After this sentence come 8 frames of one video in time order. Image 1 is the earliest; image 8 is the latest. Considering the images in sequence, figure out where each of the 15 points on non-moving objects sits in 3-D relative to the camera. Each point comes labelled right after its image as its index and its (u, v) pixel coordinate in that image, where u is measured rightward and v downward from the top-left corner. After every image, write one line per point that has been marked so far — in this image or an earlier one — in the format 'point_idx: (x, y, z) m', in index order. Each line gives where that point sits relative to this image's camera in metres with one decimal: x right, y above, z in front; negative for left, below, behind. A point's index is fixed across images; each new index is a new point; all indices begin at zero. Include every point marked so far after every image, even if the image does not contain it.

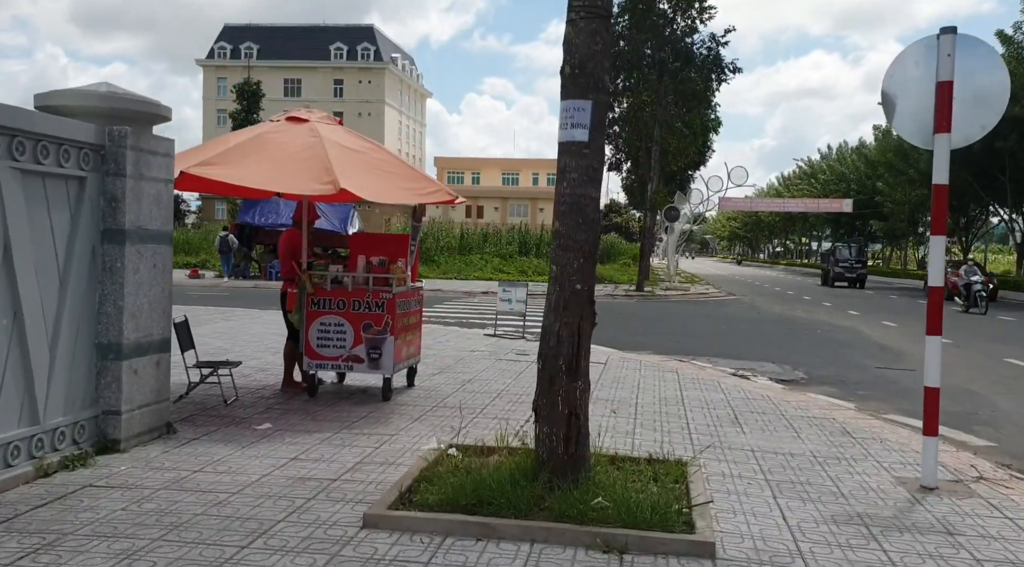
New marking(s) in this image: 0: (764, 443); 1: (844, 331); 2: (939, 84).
0: (+2.0, -1.3, +6.6) m
1: (+7.7, -1.1, +18.8) m
2: (+2.8, +1.3, +5.4) m
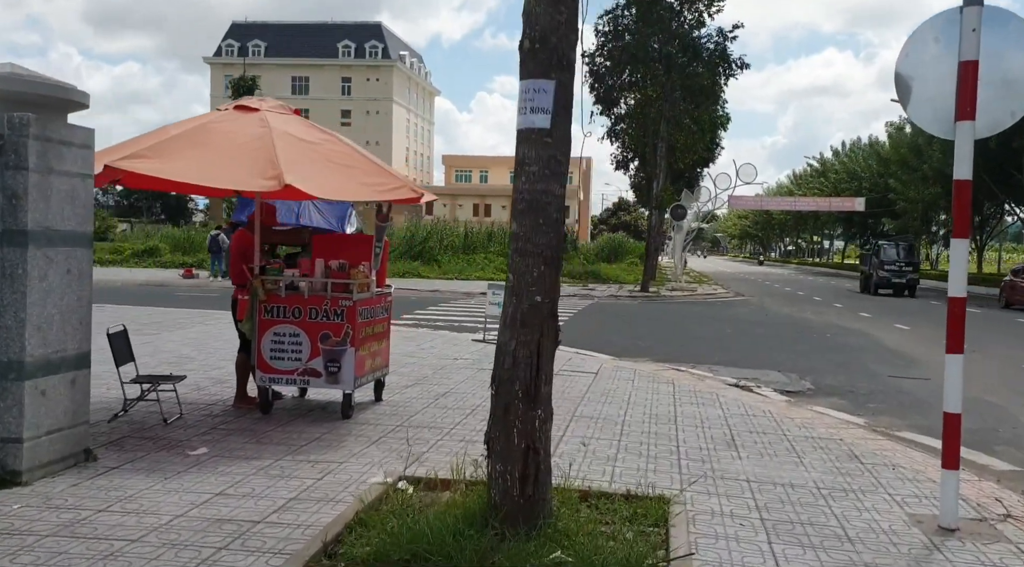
0: (+1.8, -1.4, +5.9) m
1: (+7.6, -1.1, +18.0) m
2: (+2.6, +1.3, +4.7) m
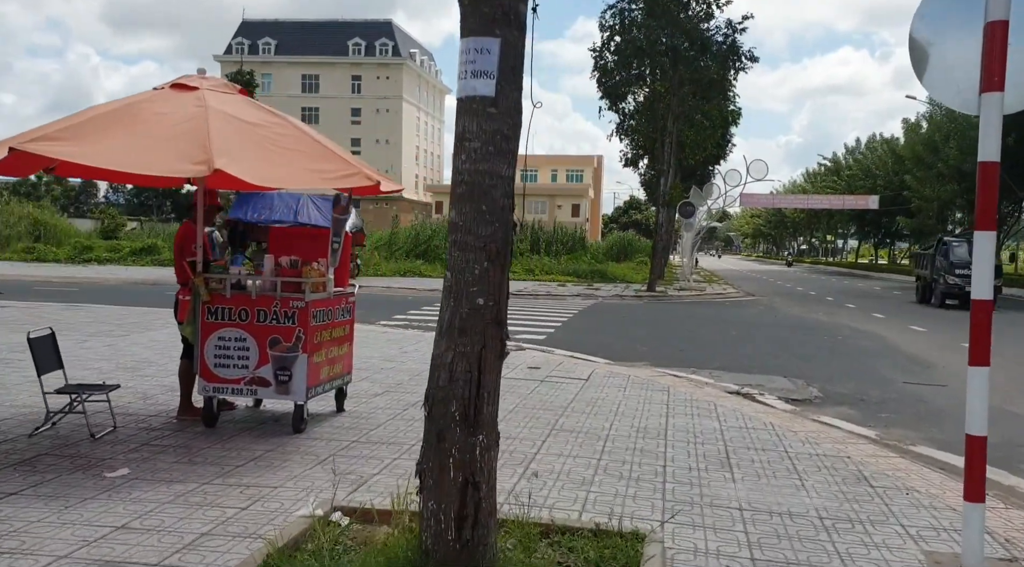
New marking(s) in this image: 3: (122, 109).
0: (+1.6, -1.4, +5.2) m
1: (+7.5, -1.1, +17.2) m
2: (+2.3, +1.3, +4.0) m
3: (-2.6, +1.2, +5.5) m
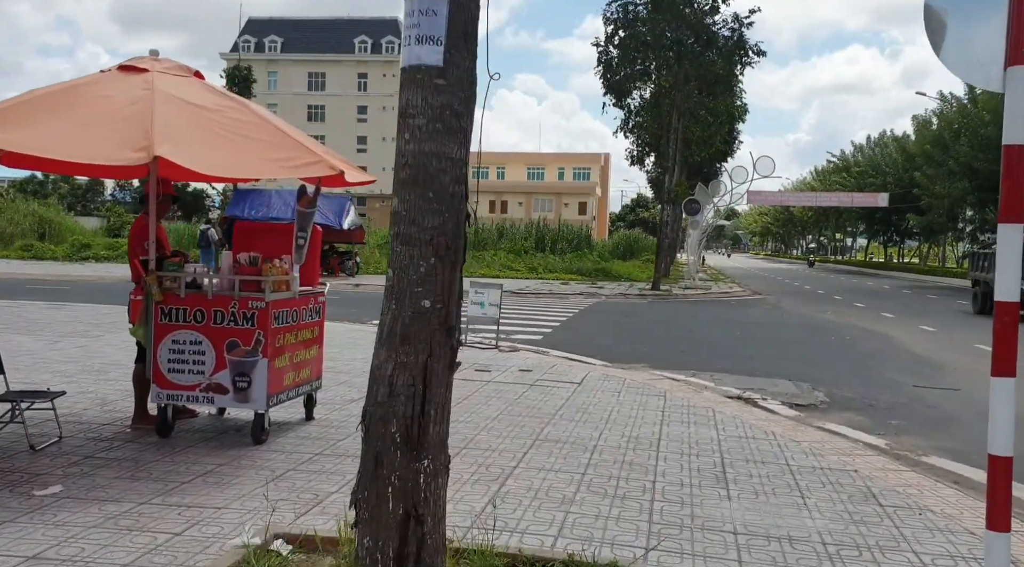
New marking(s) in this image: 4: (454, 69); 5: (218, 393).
0: (+1.4, -1.4, +4.7) m
1: (+7.5, -1.1, +16.7) m
2: (+2.2, +1.3, +3.5) m
3: (-2.8, +1.2, +5.1) m
4: (-0.2, +0.8, +3.0) m
5: (-2.0, -0.8, +5.7) m
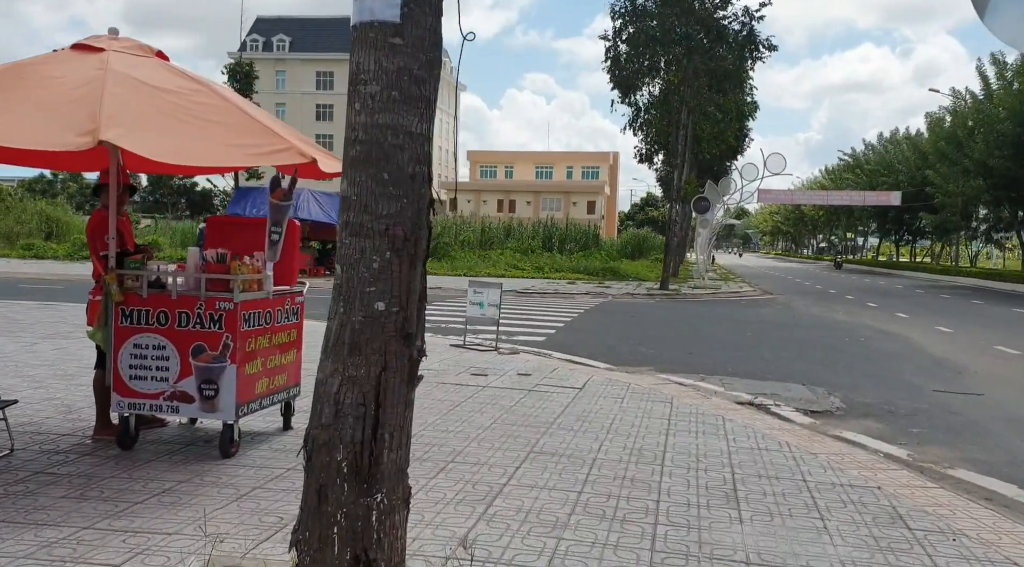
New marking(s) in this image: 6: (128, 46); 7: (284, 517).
0: (+1.3, -1.4, +4.2) m
1: (+7.5, -1.1, +16.1) m
2: (+2.1, +1.3, +3.0) m
3: (-2.9, +1.2, +4.6) m
4: (-0.3, +0.8, +2.5) m
5: (-2.1, -0.8, +5.2) m
6: (-2.4, +1.5, +5.1) m
7: (-1.2, -1.2, +4.2) m
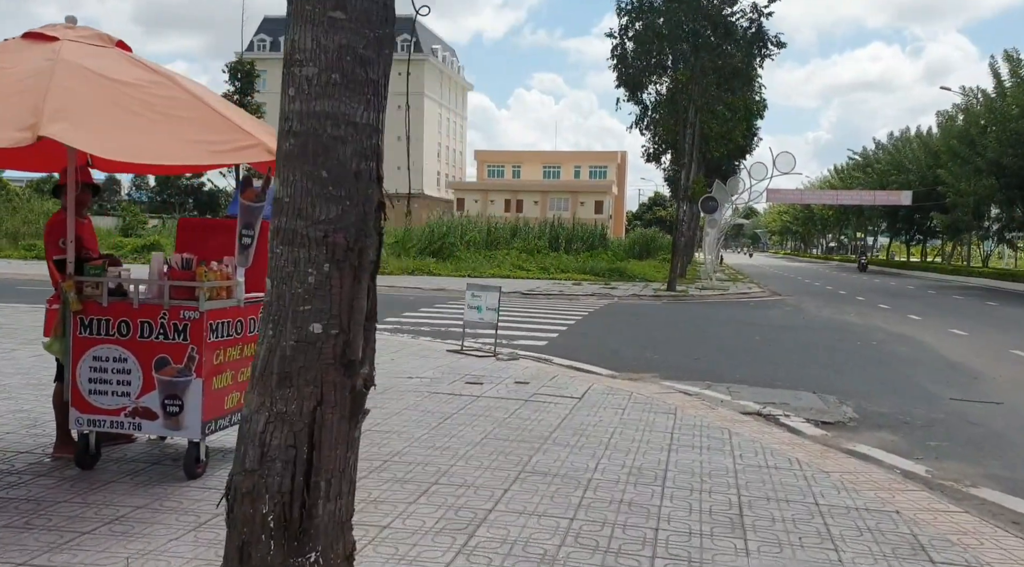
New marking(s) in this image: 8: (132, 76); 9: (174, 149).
0: (+1.2, -1.4, +3.8) m
1: (+7.6, -1.1, +15.7) m
2: (+2.0, +1.2, +2.6) m
3: (-2.9, +1.2, +4.3) m
4: (-0.4, +0.7, +2.1) m
5: (-2.2, -0.8, +4.9) m
6: (-2.5, +1.4, +4.7) m
7: (-1.2, -1.2, +3.8) m
8: (-2.1, +1.1, +4.6) m
9: (-1.8, +0.7, +4.3) m
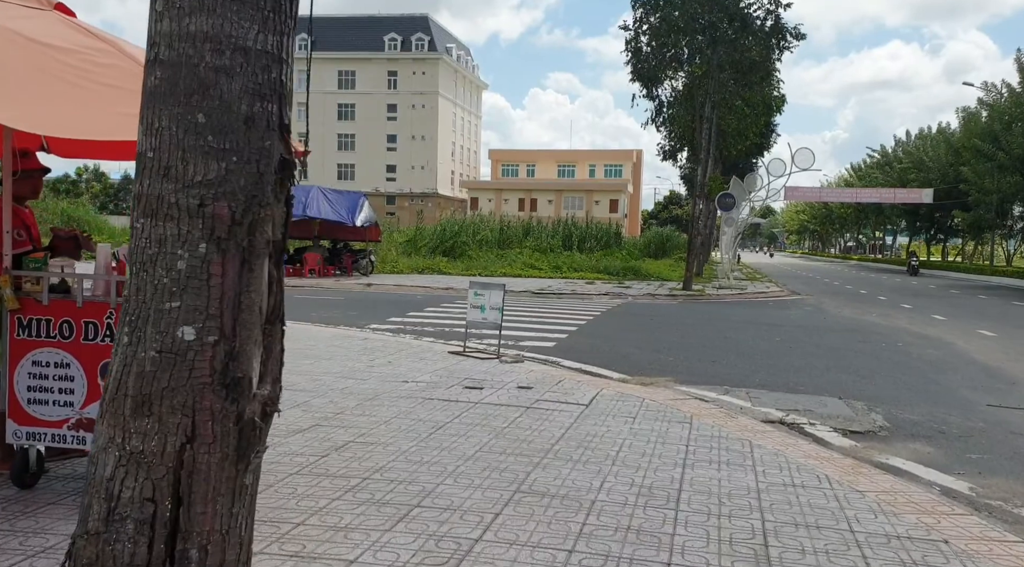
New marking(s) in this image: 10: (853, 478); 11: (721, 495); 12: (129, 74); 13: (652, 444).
0: (+1.2, -1.4, +3.2) m
1: (+7.7, -1.1, +14.9) m
2: (+1.9, +1.2, +1.9) m
3: (-3.0, +1.2, +3.7) m
4: (-0.5, +0.8, +1.5) m
5: (-2.2, -0.8, +4.3) m
6: (-2.5, +1.5, +4.2) m
7: (-1.3, -1.2, +3.2) m
8: (-2.2, +1.2, +4.0) m
9: (-1.8, +0.7, +3.7) m
10: (+2.3, -1.3, +5.6) m
11: (+1.3, -1.3, +4.9) m
12: (-1.9, +1.0, +4.0) m
13: (+1.0, -1.2, +6.1) m
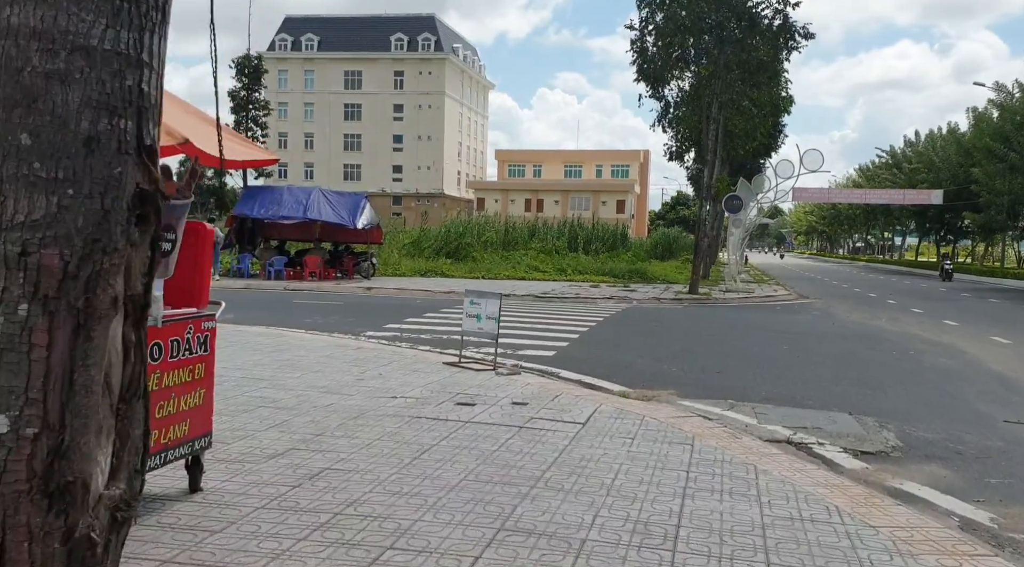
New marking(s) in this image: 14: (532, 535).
0: (+1.1, -1.5, +2.8) m
1: (+7.7, -1.2, +14.5) m
2: (+1.8, +1.1, +1.5) m
3: (-3.1, +1.1, +3.4) m
4: (-0.6, +0.7, +1.2) m
5: (-2.3, -0.9, +4.0) m
6: (-2.6, +1.4, +3.8) m
7: (-1.4, -1.3, +2.9) m
8: (-2.2, +1.1, +3.7) m
9: (-1.9, +0.6, +3.4) m
10: (+2.3, -1.4, +5.2) m
11: (+1.2, -1.4, +4.5) m
12: (-1.9, +0.9, +3.6) m
13: (+1.0, -1.3, +5.7) m
14: (+0.1, -1.3, +4.3) m
